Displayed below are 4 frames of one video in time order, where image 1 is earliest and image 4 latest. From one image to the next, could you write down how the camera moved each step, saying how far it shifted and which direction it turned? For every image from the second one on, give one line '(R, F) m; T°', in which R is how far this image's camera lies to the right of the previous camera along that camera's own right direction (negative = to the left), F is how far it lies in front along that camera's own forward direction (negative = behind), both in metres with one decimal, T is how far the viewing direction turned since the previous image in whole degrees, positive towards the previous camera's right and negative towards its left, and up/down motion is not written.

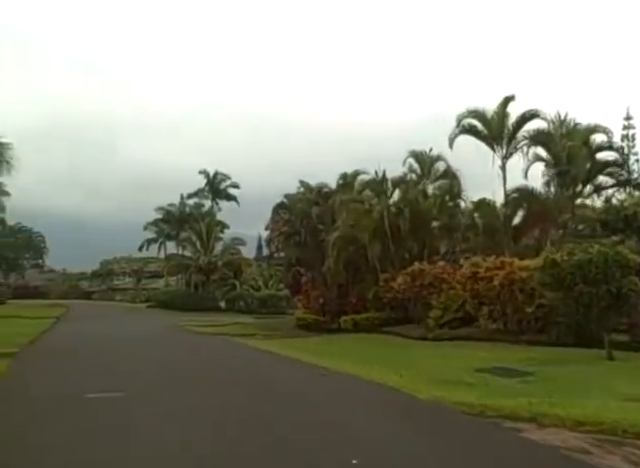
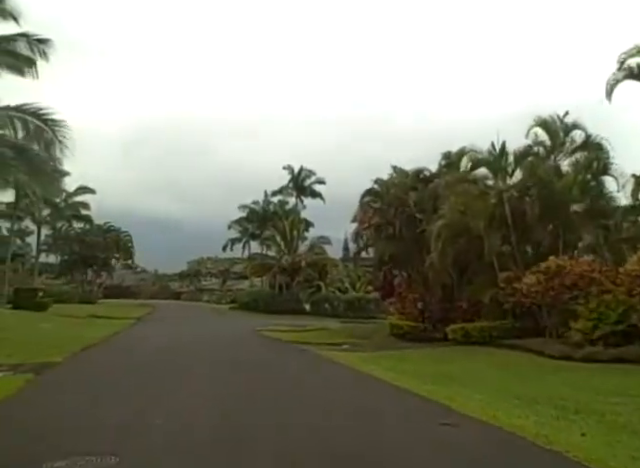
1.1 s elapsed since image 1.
(-0.7, +4.9) m; -10°
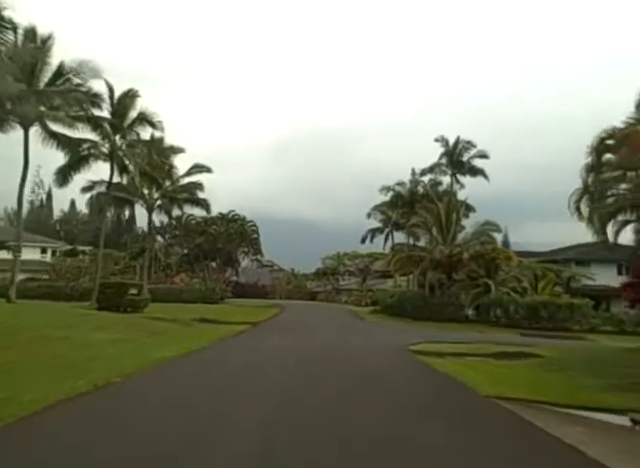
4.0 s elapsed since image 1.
(-2.3, +12.5) m; -16°
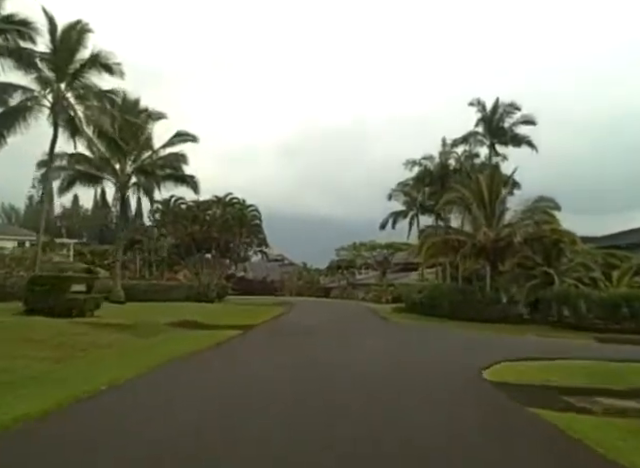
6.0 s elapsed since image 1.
(+0.1, +8.6) m; -2°
